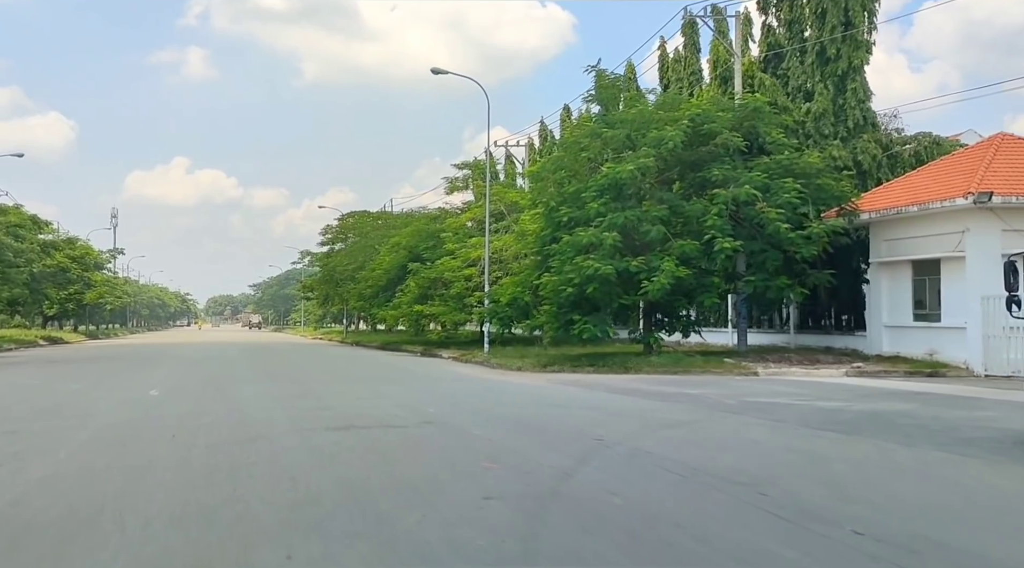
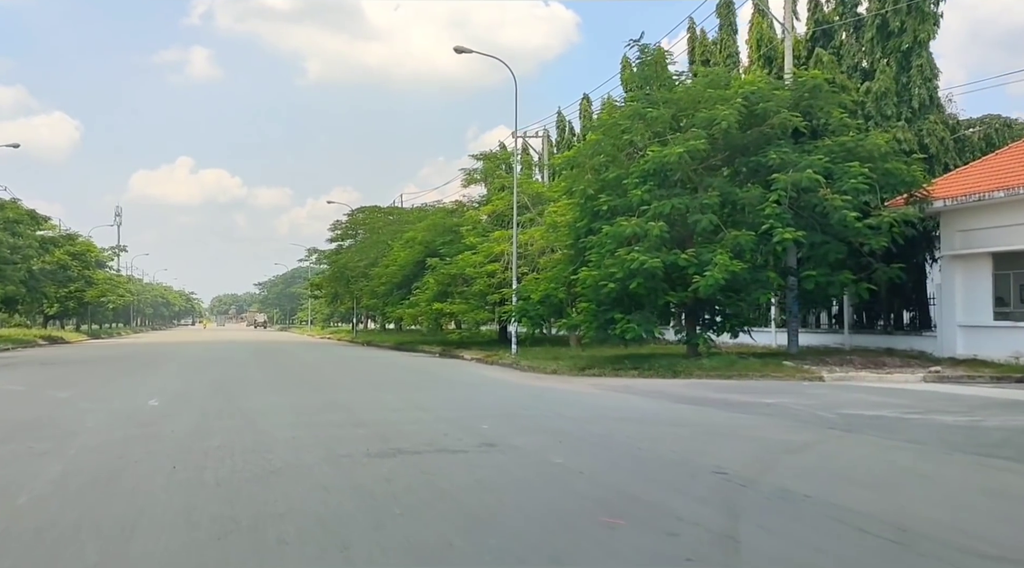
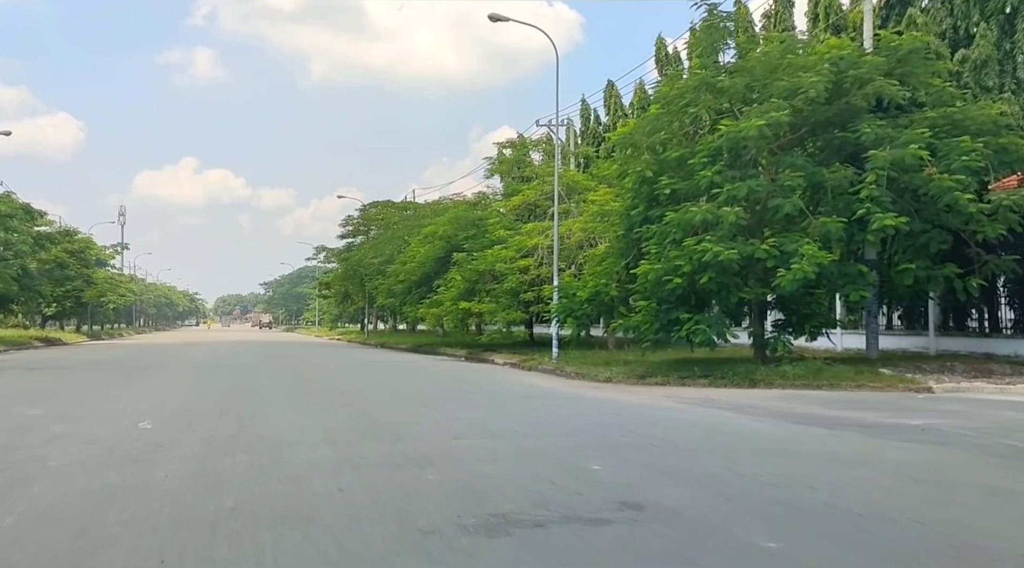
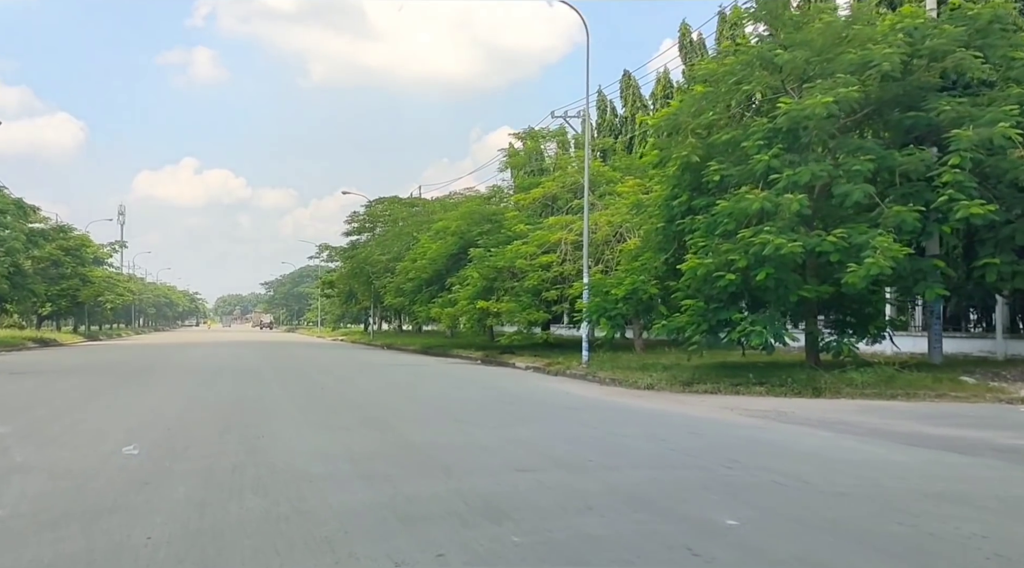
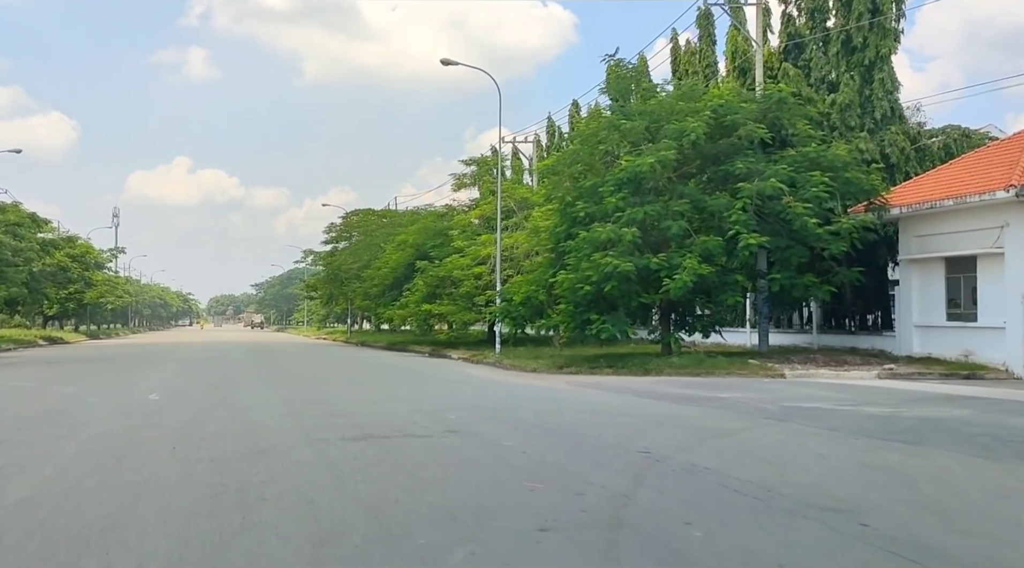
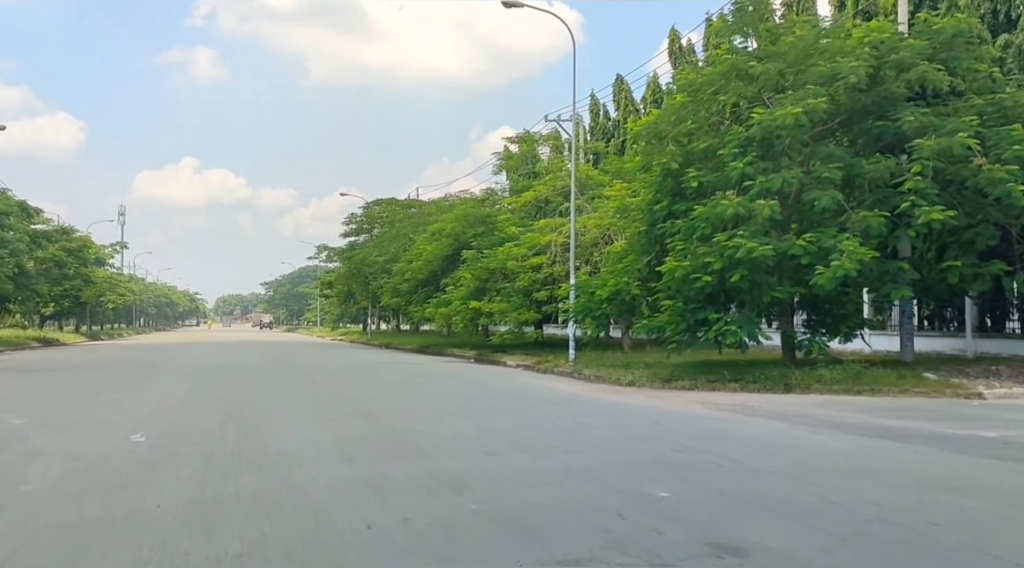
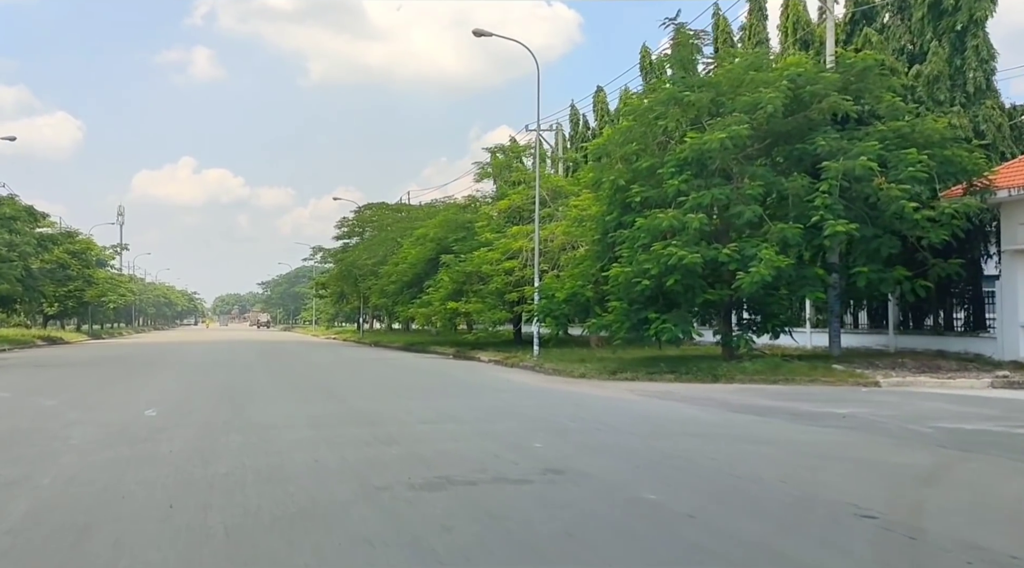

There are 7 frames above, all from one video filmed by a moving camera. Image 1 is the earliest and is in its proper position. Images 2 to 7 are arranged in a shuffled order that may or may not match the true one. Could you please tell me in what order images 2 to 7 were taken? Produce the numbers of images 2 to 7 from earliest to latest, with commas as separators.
5, 2, 7, 3, 6, 4
